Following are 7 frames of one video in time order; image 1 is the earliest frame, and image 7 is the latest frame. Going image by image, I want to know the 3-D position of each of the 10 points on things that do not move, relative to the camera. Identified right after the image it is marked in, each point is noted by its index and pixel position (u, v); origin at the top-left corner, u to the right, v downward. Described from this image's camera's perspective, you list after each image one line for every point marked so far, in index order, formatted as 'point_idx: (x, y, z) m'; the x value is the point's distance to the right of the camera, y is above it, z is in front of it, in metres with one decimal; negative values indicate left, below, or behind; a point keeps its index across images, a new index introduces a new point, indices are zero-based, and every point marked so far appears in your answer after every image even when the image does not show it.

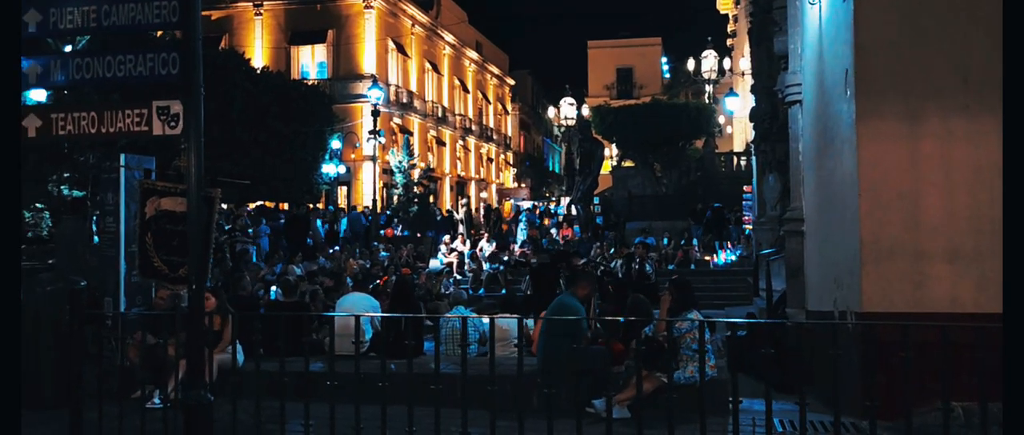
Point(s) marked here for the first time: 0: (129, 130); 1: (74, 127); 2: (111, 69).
0: (-2.7, +0.6, +6.5) m
1: (-3.1, +0.7, +6.6) m
2: (-2.9, +1.1, +6.5) m
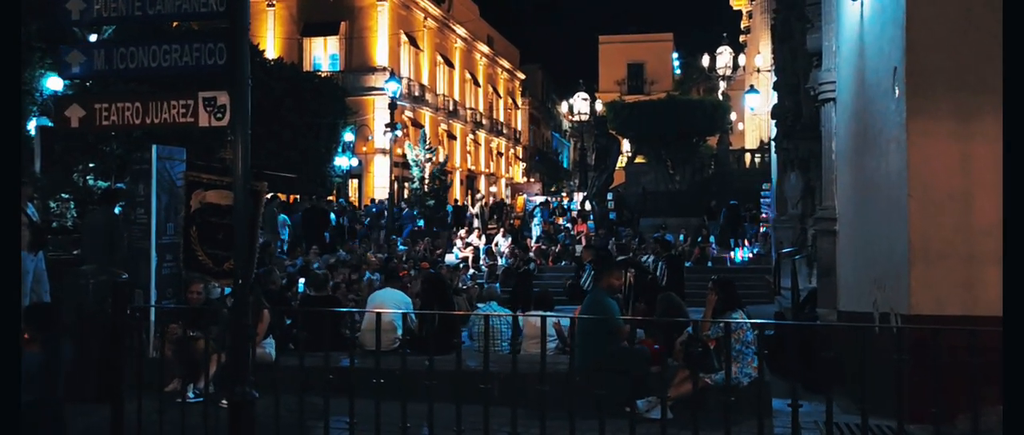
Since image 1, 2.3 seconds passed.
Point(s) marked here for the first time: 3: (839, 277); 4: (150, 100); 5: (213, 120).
0: (-2.3, +0.7, +6.4) m
1: (-2.8, +0.7, +6.4) m
2: (-2.5, +1.1, +6.4) m
3: (+4.3, -0.8, +11.9) m
4: (-2.5, +0.8, +6.4) m
5: (-2.1, +0.7, +6.3) m
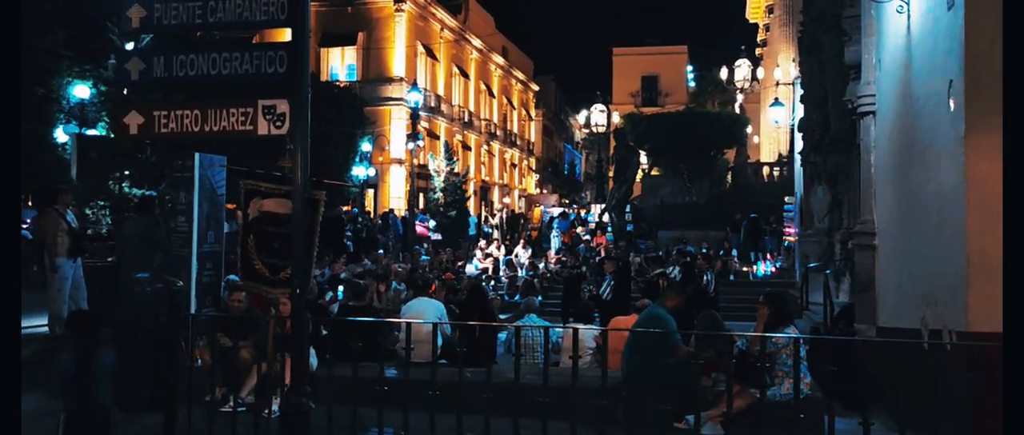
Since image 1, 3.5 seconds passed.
0: (-1.9, +0.6, +6.3) m
1: (-2.4, +0.7, +6.4) m
2: (-2.1, +1.1, +6.4) m
3: (+4.7, -1.0, +11.8) m
4: (-2.1, +0.8, +6.4) m
5: (-1.6, +0.6, +6.3) m
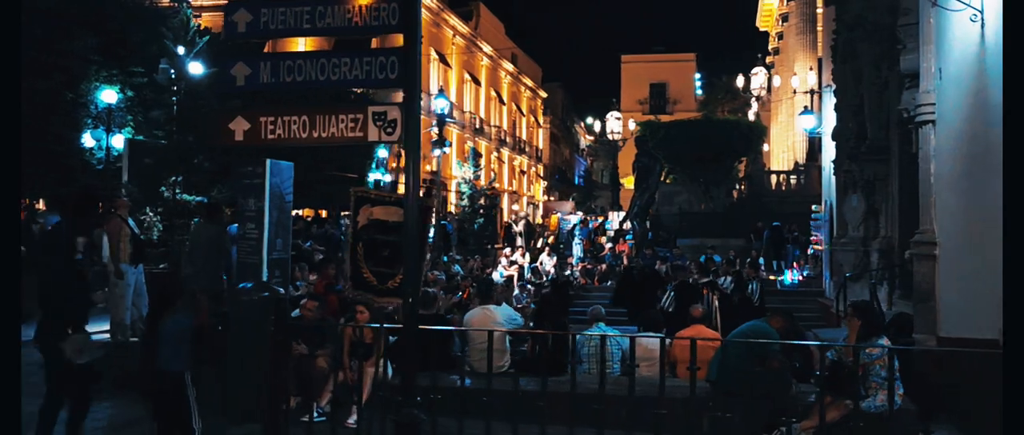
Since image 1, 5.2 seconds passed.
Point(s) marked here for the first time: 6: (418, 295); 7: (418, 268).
0: (-1.1, +0.6, +6.3) m
1: (-1.6, +0.6, +6.3) m
2: (-1.3, +1.0, +6.3) m
3: (+5.5, -1.1, +11.7) m
4: (-1.3, +0.7, +6.3) m
5: (-0.9, +0.6, +6.2) m
6: (-0.7, -0.5, +6.2) m
7: (-0.6, -0.3, +6.2) m
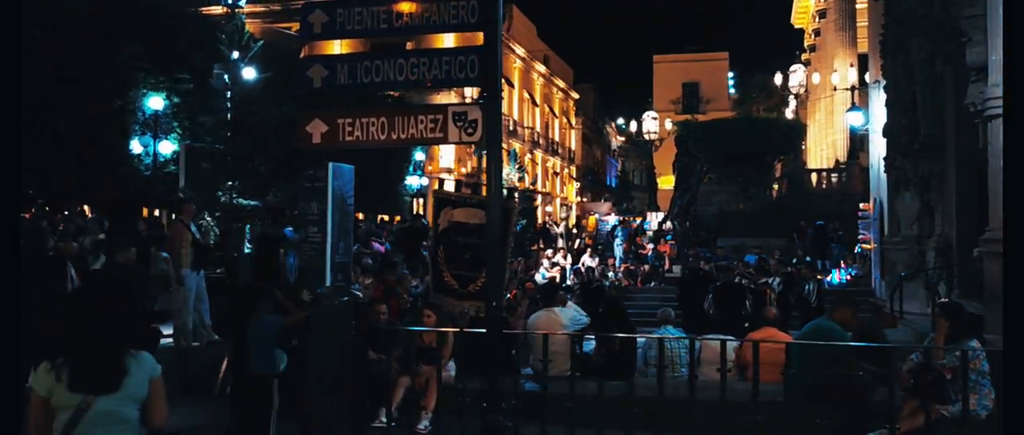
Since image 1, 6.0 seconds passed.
0: (-0.6, +0.5, +6.1) m
1: (-1.0, +0.6, +6.2) m
2: (-0.7, +1.0, +6.2) m
3: (+6.3, -1.0, +11.4) m
4: (-0.8, +0.7, +6.2) m
5: (-0.3, +0.6, +6.1) m
6: (-0.1, -0.5, +6.1) m
7: (-0.1, -0.4, +6.1) m
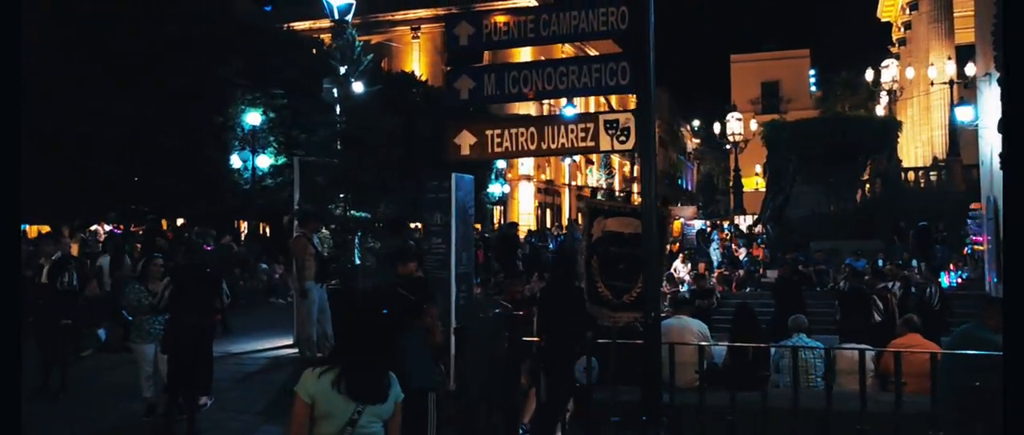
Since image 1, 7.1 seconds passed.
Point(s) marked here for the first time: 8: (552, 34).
0: (+0.4, +0.5, +6.1) m
1: (0.0, +0.5, +6.2) m
2: (+0.3, +0.9, +6.1) m
3: (+7.7, -1.0, +10.7) m
4: (+0.2, +0.6, +6.1) m
5: (+0.7, +0.5, +6.0) m
6: (+0.9, -0.6, +5.9) m
7: (+0.9, -0.4, +5.9) m
8: (+0.3, +1.2, +6.1) m
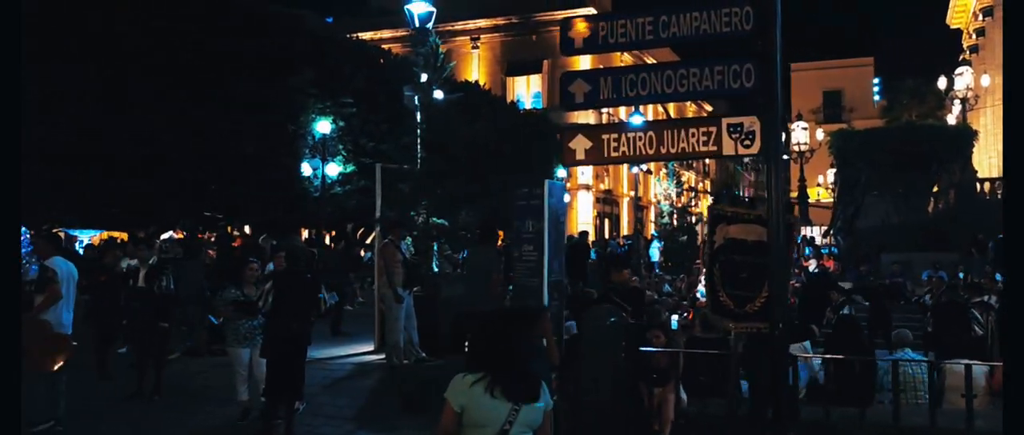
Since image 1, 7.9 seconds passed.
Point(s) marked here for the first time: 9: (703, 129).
0: (+1.2, +0.4, +5.9) m
1: (+0.8, +0.5, +6.0) m
2: (+1.0, +0.9, +6.0) m
3: (+8.7, -1.1, +10.1) m
4: (+1.0, +0.6, +5.9) m
5: (+1.5, +0.4, +5.8) m
6: (+1.7, -0.6, +5.7) m
7: (+1.7, -0.5, +5.7) m
8: (+1.1, +1.2, +6.0) m
9: (+1.2, +0.6, +5.9) m
